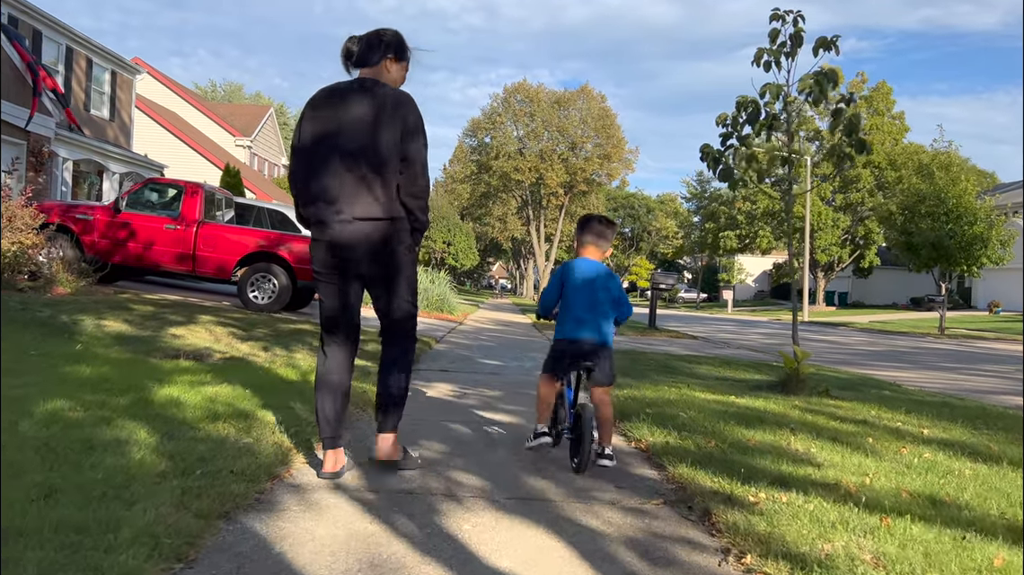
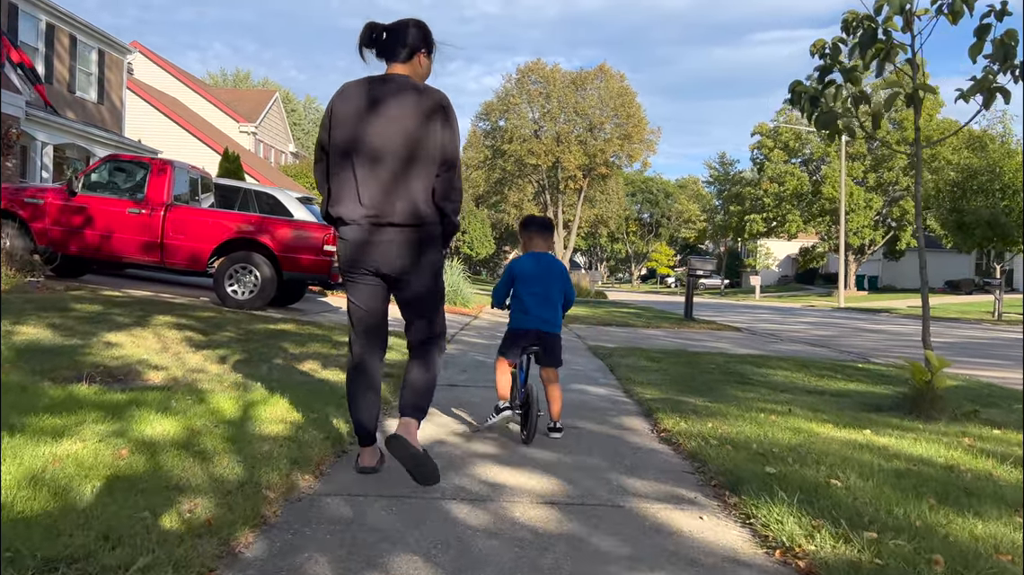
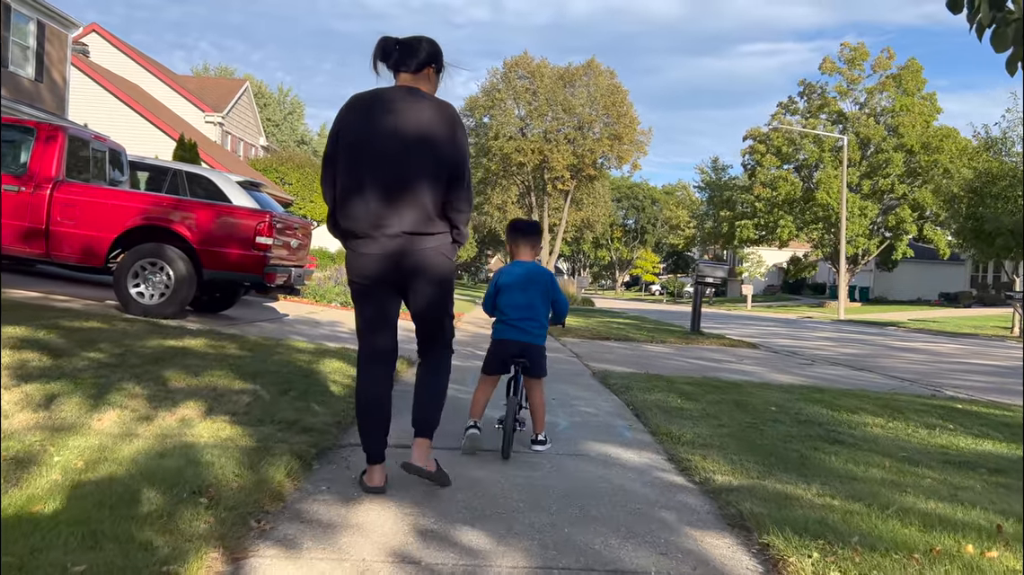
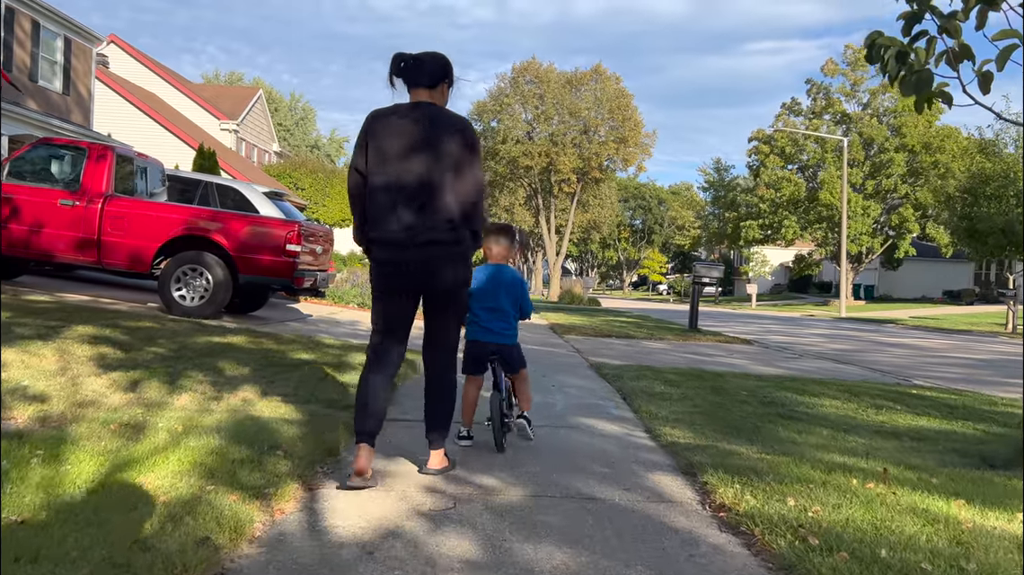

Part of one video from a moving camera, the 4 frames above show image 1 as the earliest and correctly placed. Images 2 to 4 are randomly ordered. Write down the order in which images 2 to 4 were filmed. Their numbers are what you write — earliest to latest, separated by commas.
2, 4, 3
